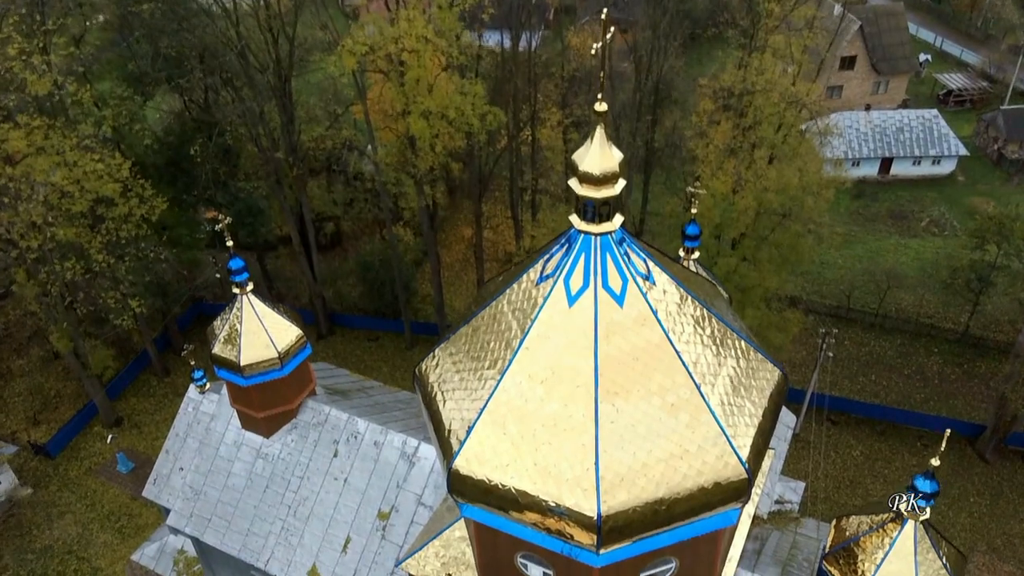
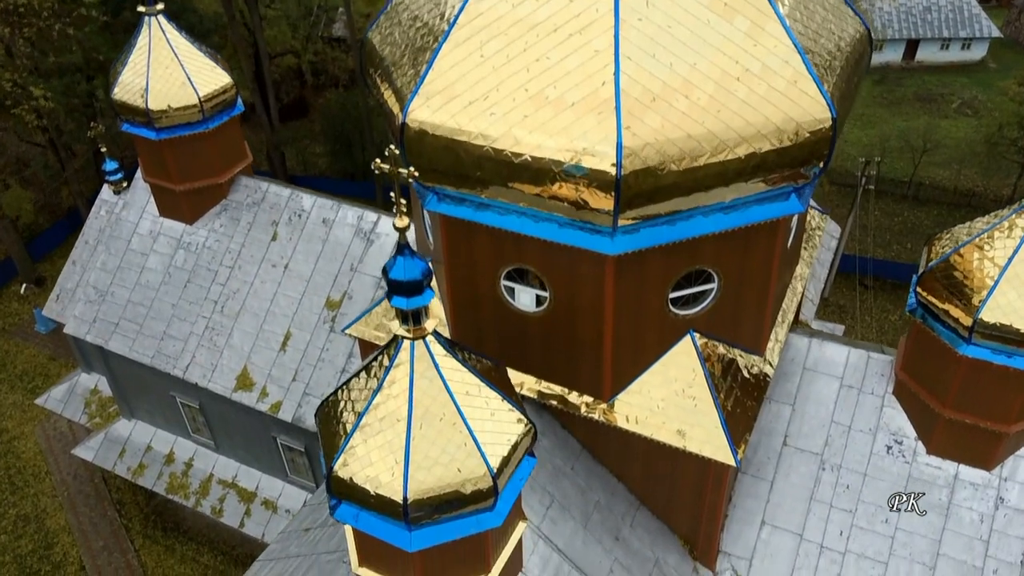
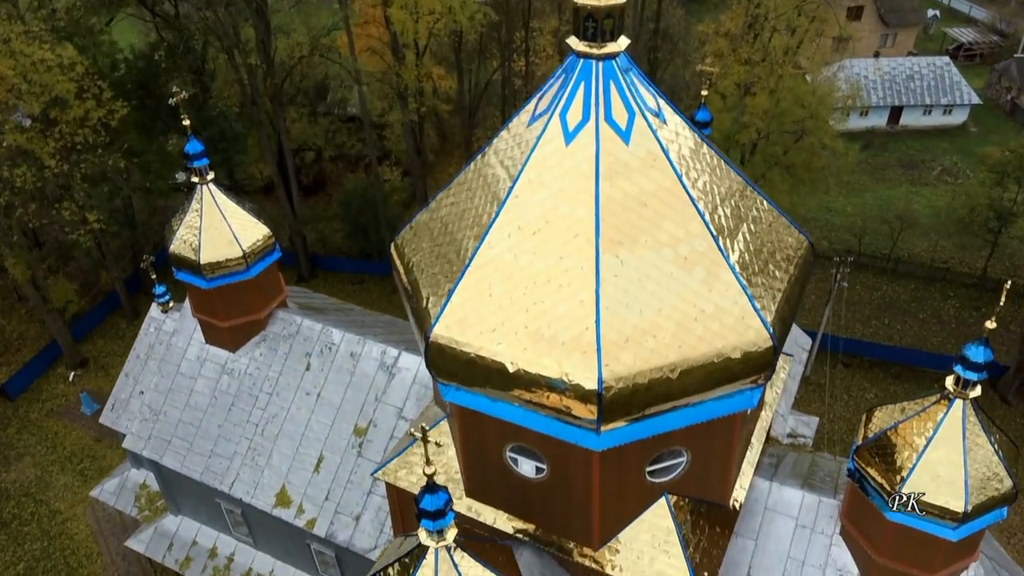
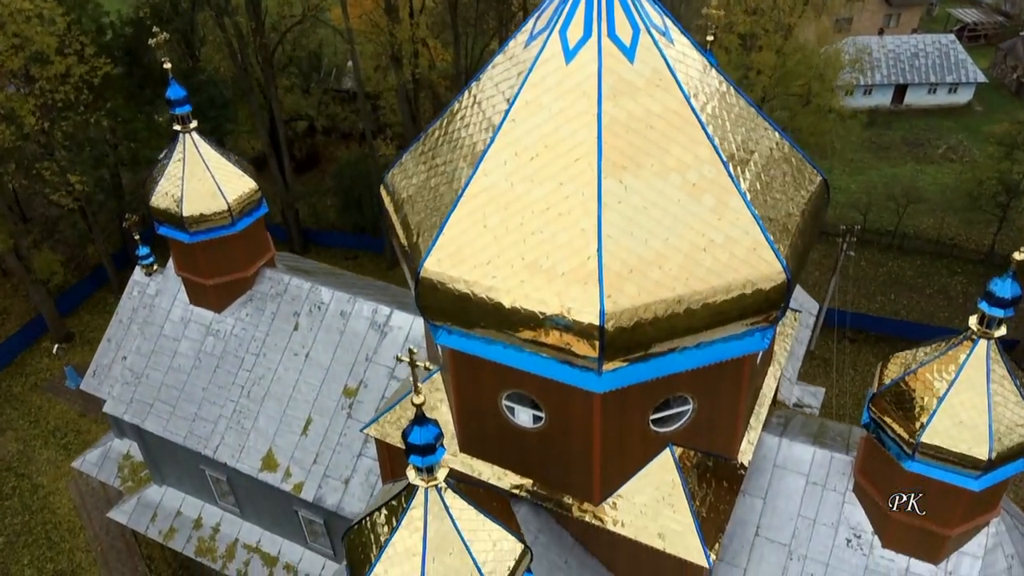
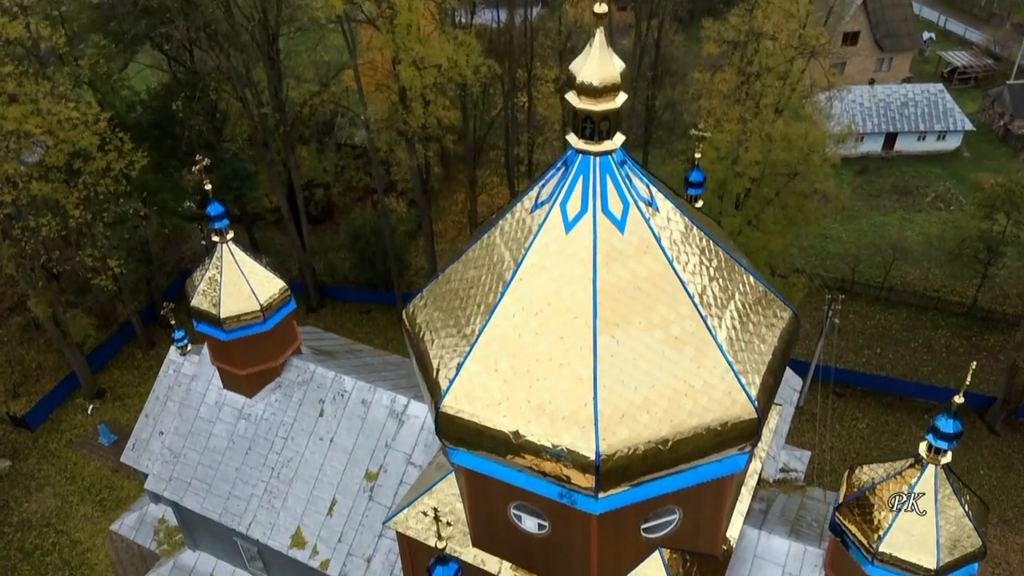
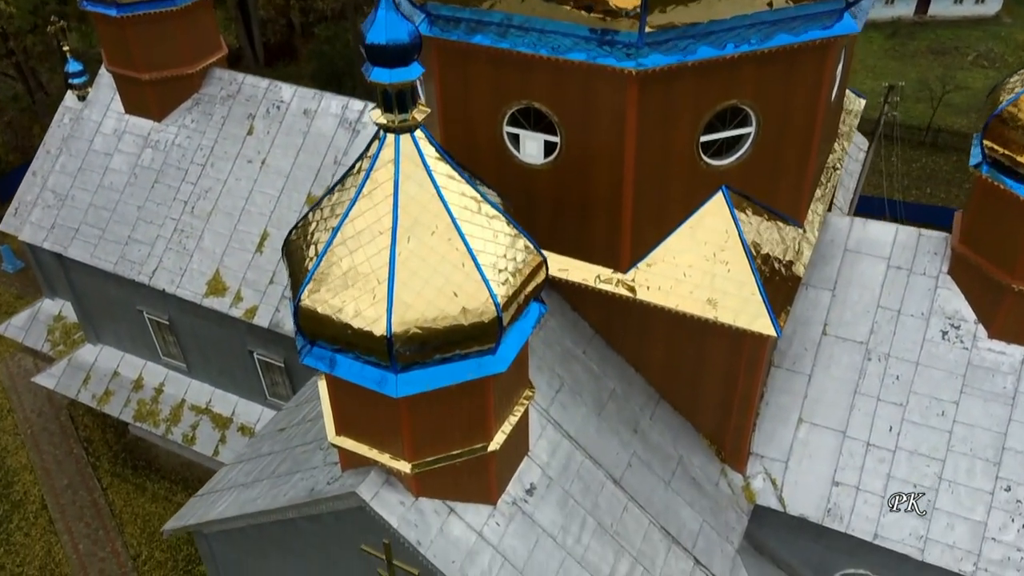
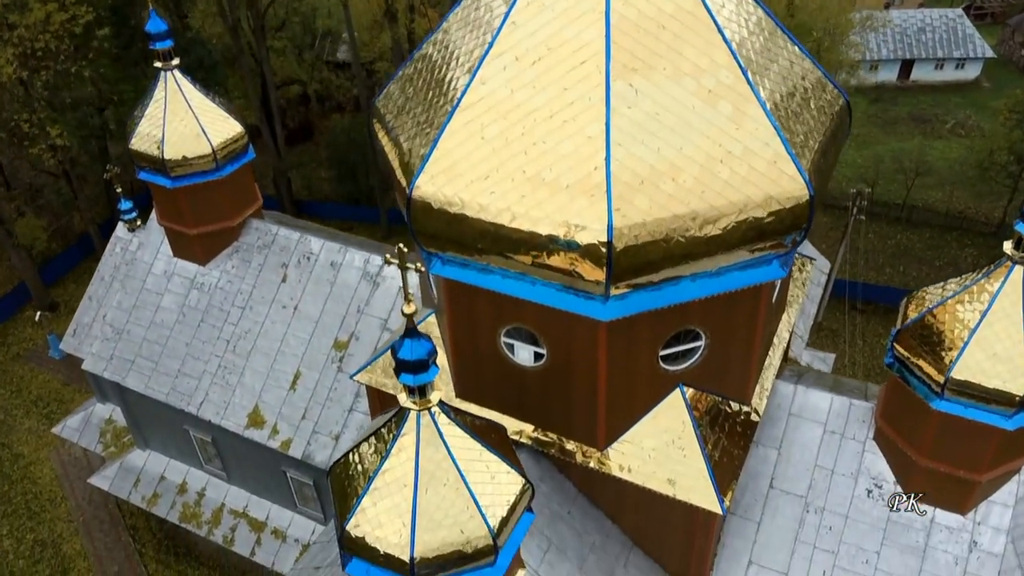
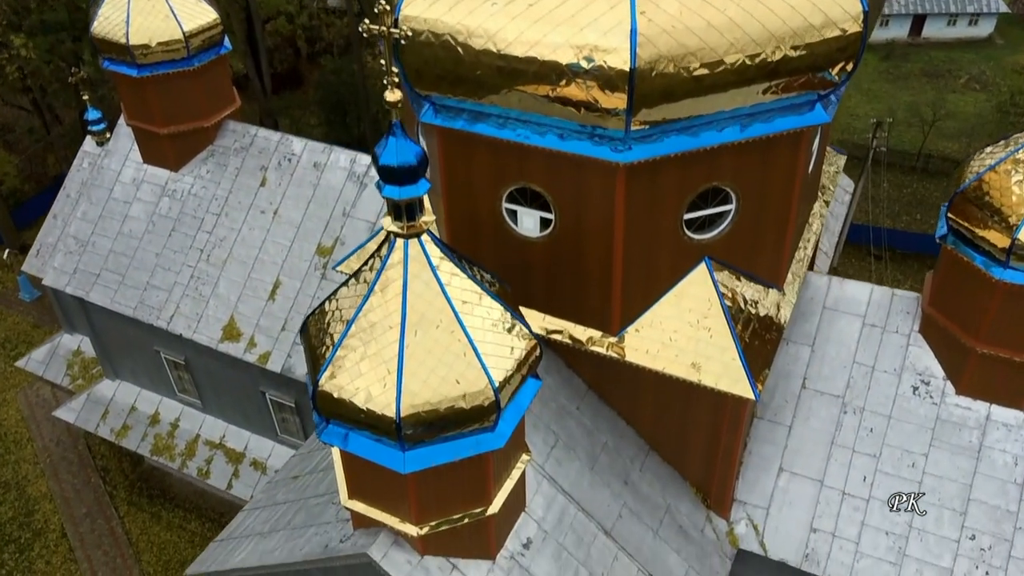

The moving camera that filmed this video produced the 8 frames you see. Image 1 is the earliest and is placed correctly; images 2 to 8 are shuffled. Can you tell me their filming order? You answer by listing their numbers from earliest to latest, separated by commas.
5, 3, 4, 7, 2, 8, 6
